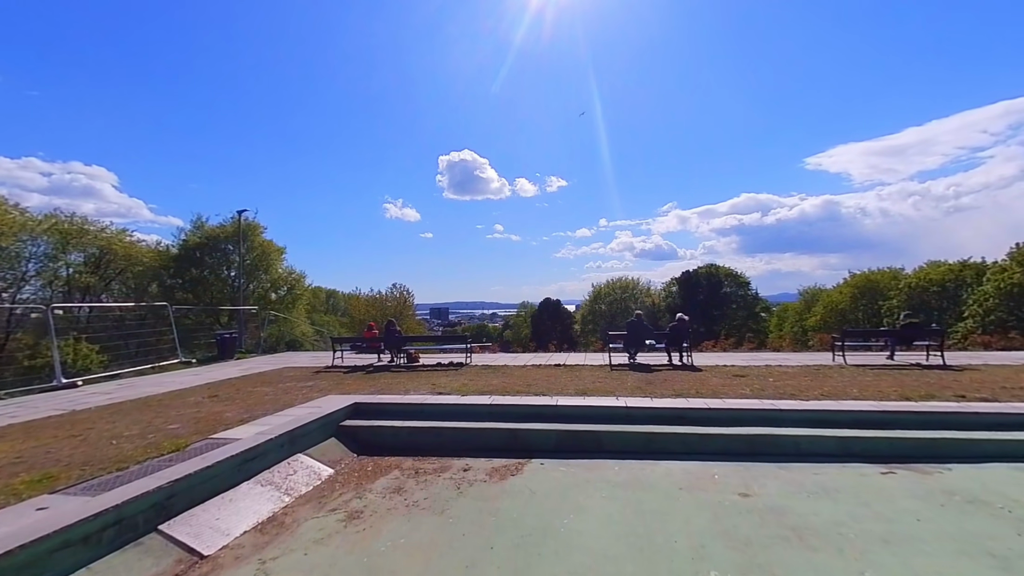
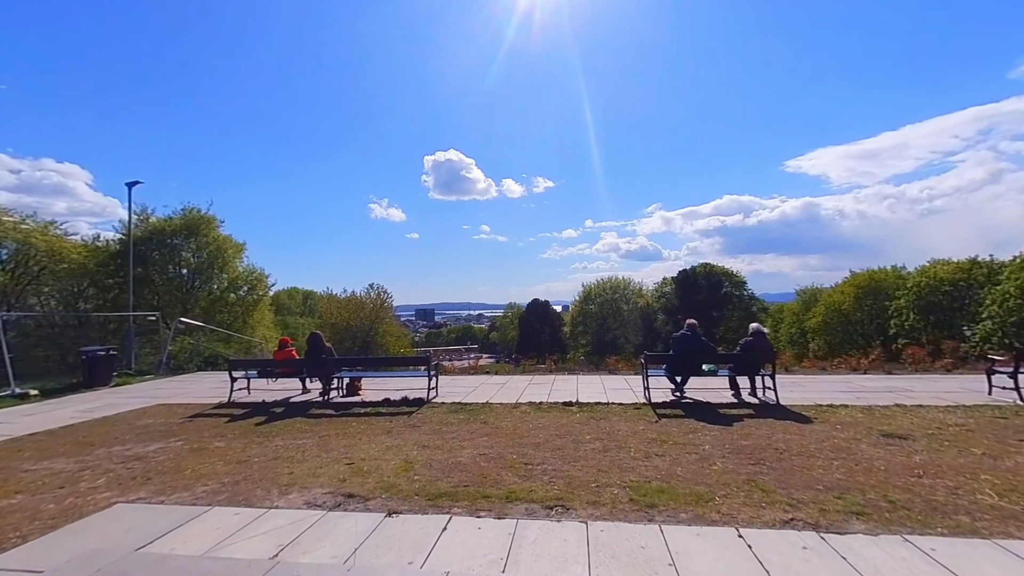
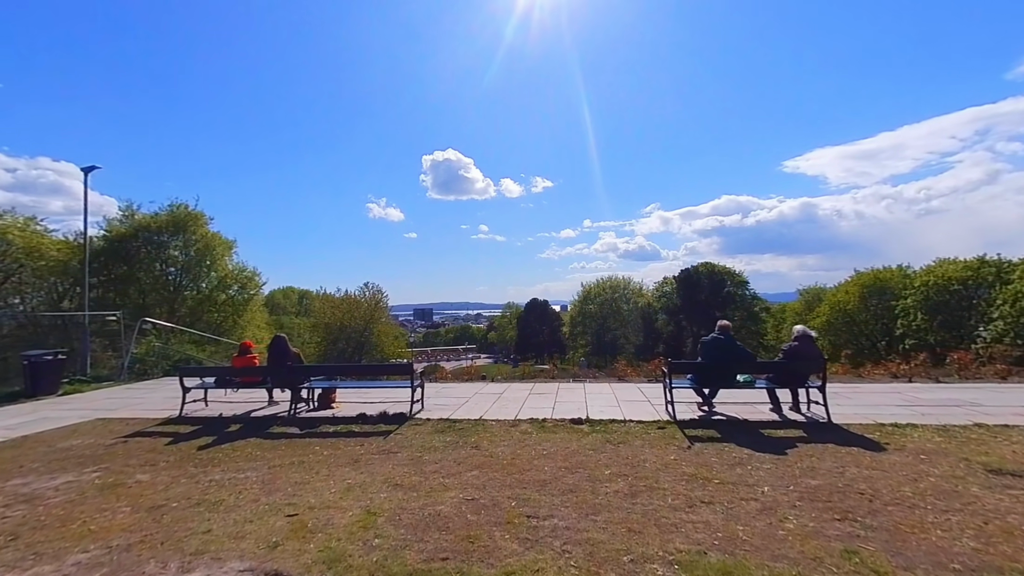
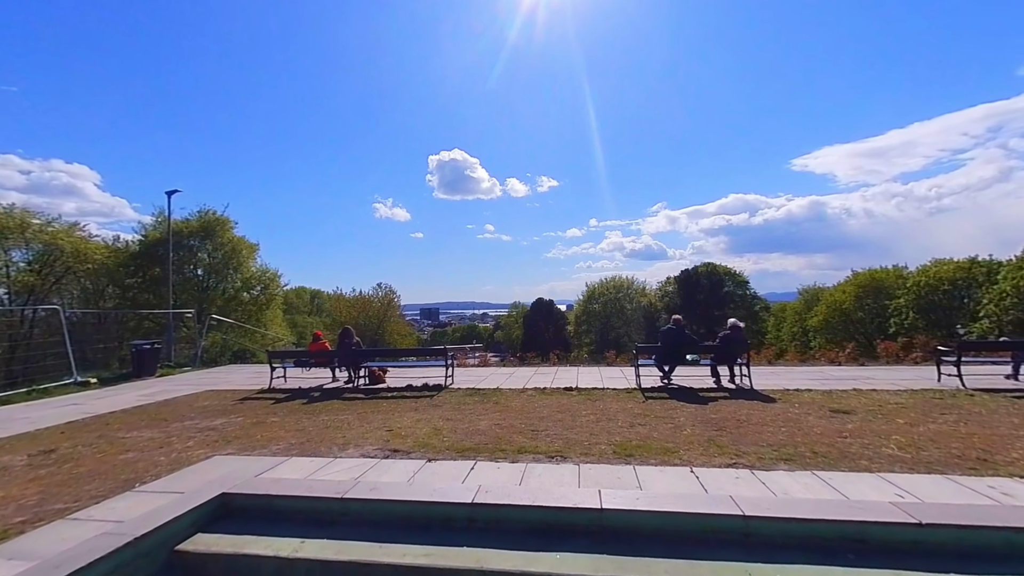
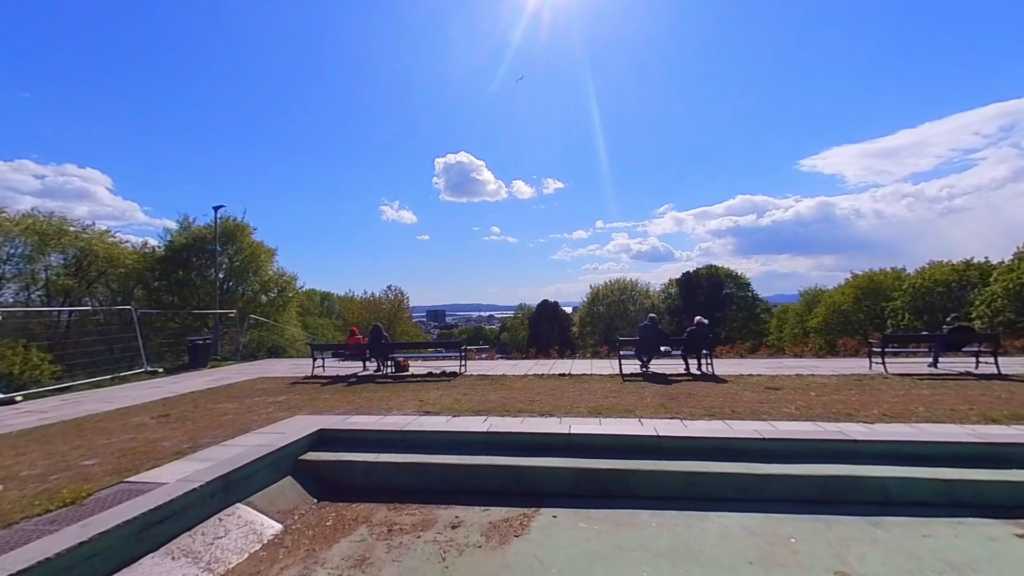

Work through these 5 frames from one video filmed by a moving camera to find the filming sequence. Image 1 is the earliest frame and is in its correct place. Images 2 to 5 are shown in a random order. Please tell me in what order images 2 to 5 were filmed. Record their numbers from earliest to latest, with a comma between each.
5, 4, 2, 3
